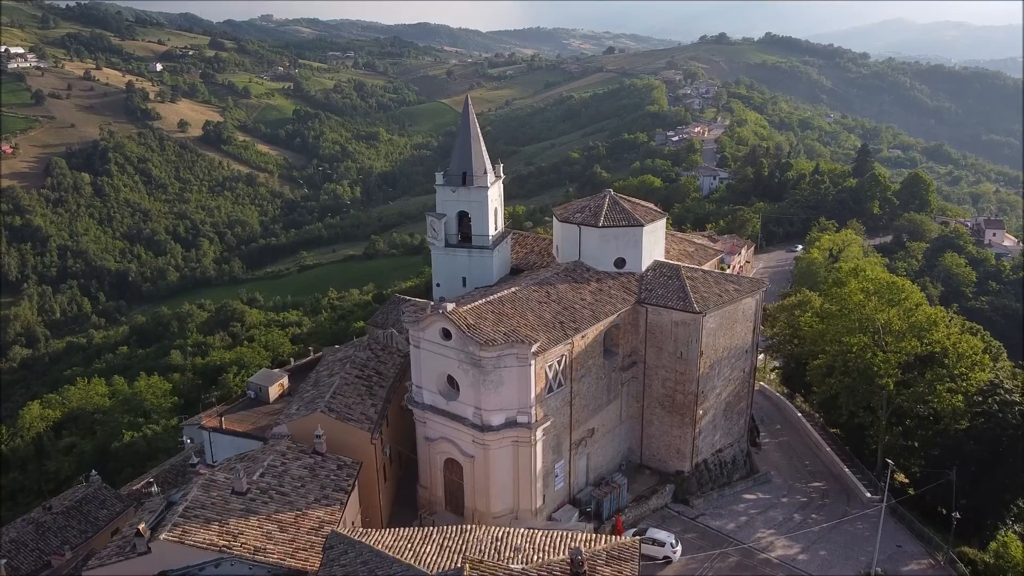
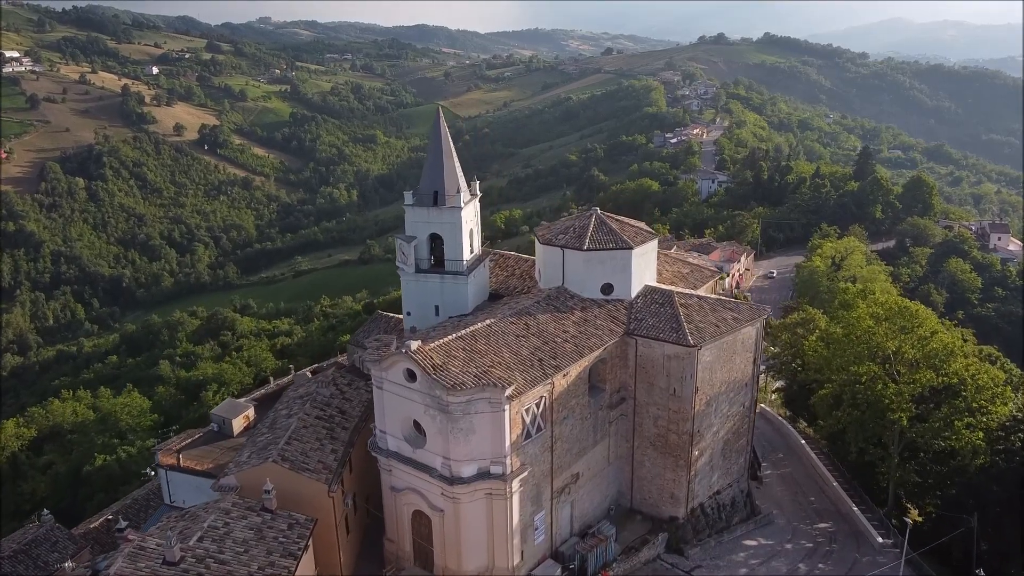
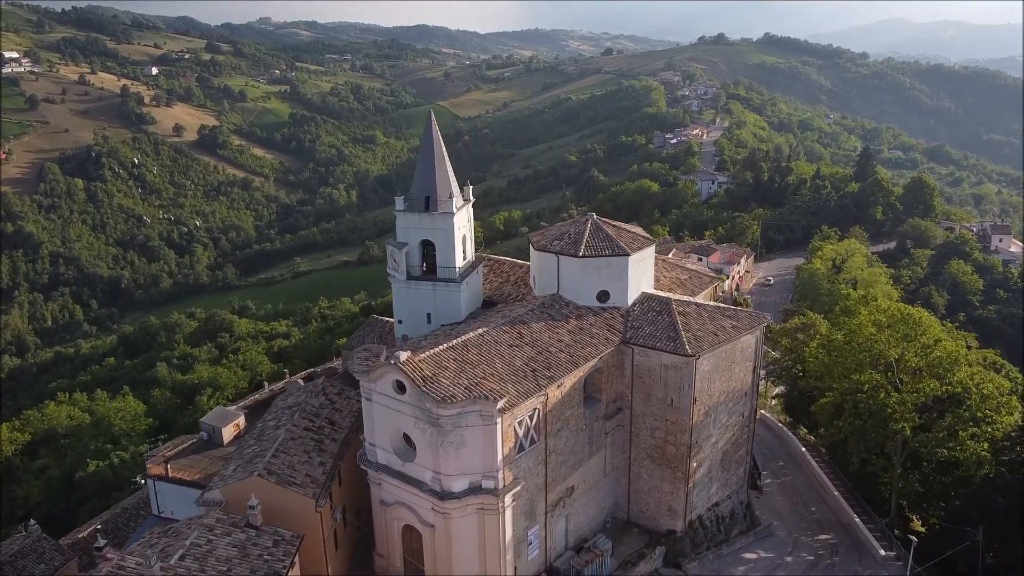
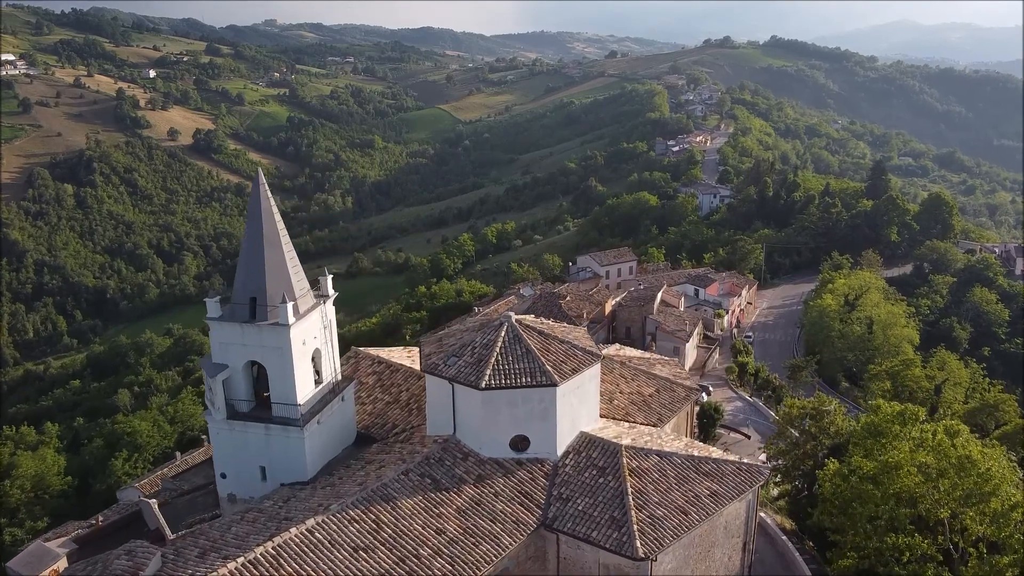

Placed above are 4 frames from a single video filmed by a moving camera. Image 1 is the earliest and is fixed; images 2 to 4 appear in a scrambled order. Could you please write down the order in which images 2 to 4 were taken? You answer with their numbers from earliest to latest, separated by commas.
2, 3, 4
